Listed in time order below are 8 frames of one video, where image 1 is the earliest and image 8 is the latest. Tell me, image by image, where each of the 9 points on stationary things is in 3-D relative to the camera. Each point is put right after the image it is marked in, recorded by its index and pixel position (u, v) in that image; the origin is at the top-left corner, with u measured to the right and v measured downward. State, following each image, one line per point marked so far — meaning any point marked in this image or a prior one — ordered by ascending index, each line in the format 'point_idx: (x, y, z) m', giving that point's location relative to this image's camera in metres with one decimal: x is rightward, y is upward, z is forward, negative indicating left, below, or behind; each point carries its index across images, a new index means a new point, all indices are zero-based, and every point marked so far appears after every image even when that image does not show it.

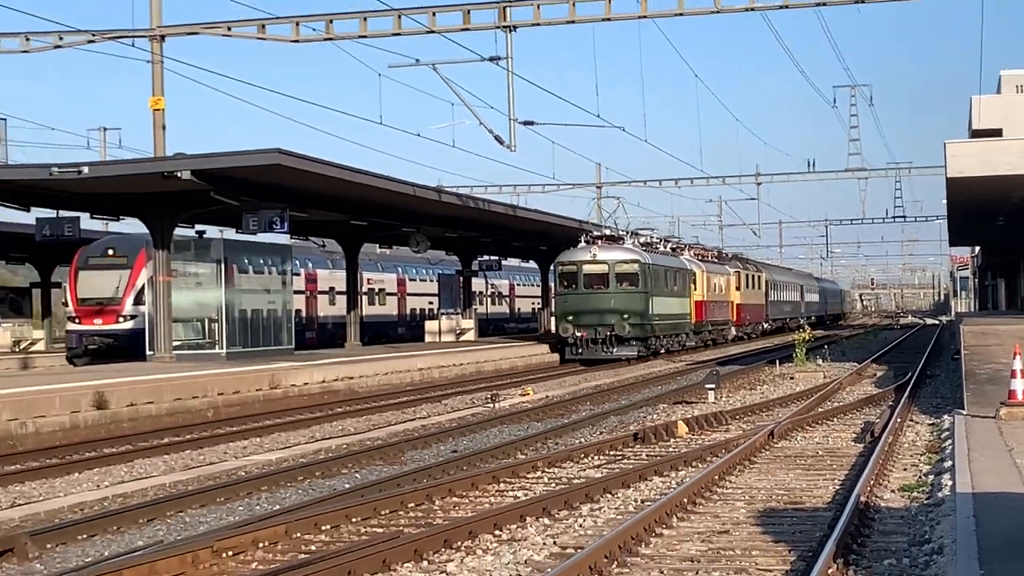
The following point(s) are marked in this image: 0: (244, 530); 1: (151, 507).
0: (-2.0, -1.8, +7.7) m
1: (-2.7, -1.7, +8.3) m
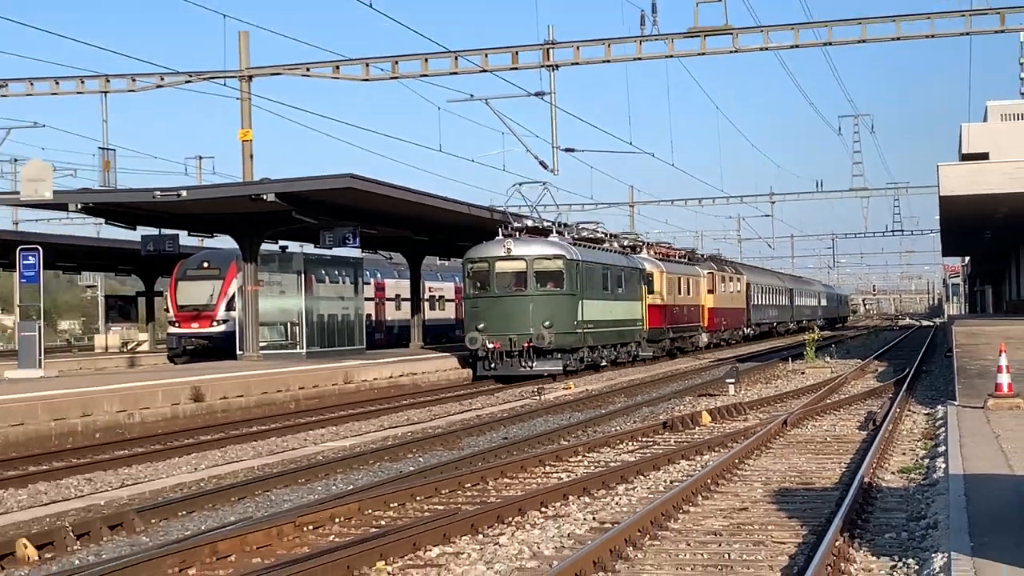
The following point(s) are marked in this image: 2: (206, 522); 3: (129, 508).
0: (-1.6, -1.9, +8.7) m
1: (-2.3, -1.8, +9.3) m
2: (-2.5, -2.0, +8.4) m
3: (-3.2, -1.9, +8.6) m
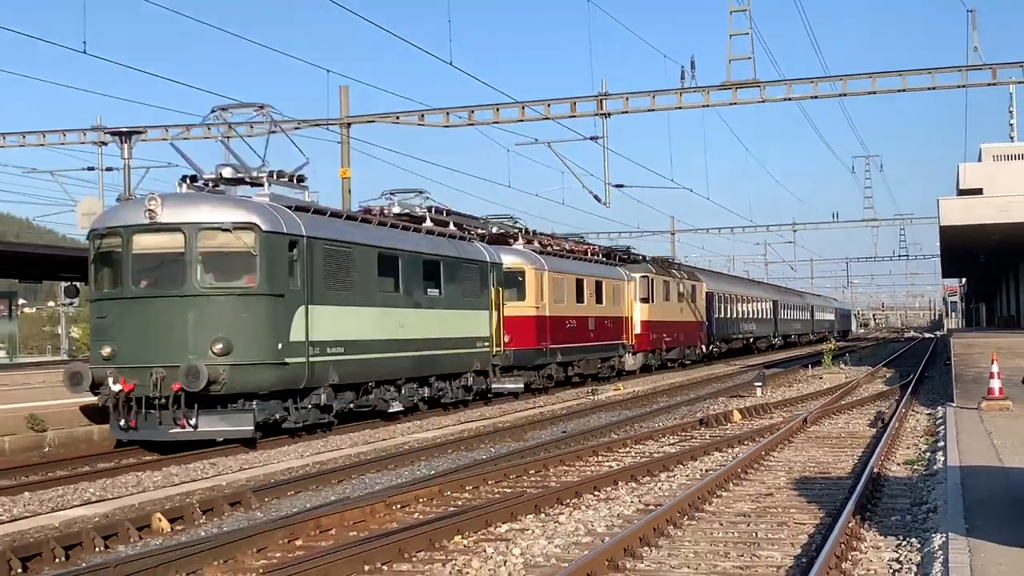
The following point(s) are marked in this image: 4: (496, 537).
0: (-1.0, -2.0, +10.2) m
1: (-1.8, -2.0, +10.8) m
2: (-1.9, -2.1, +9.9) m
3: (-2.6, -2.0, +10.1) m
4: (-0.2, -2.4, +9.6) m
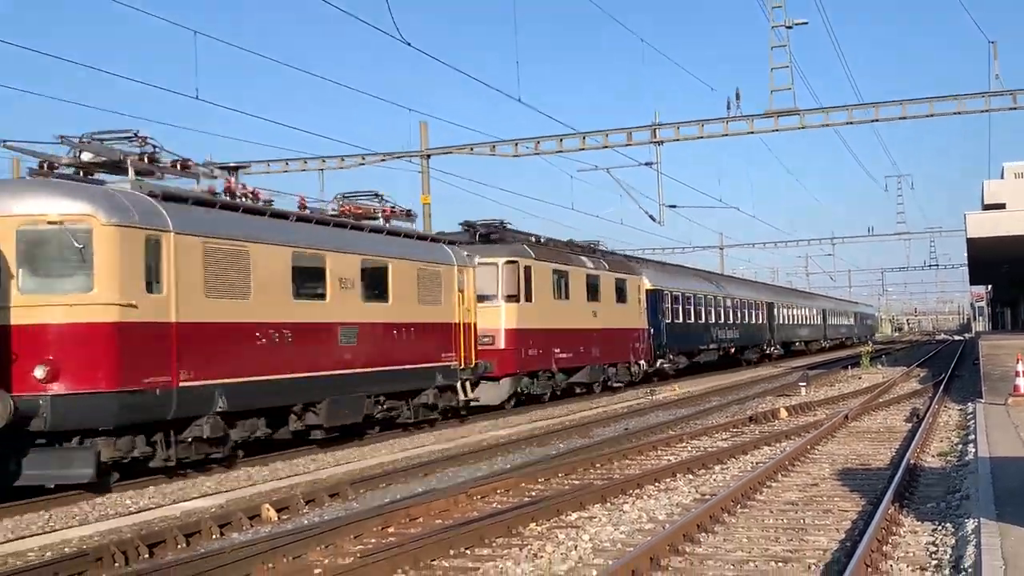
0: (-0.3, -2.2, +11.3) m
1: (-1.0, -2.1, +11.9) m
2: (-1.2, -2.3, +11.0) m
3: (-1.8, -2.2, +11.2) m
4: (+0.6, -2.5, +10.7) m
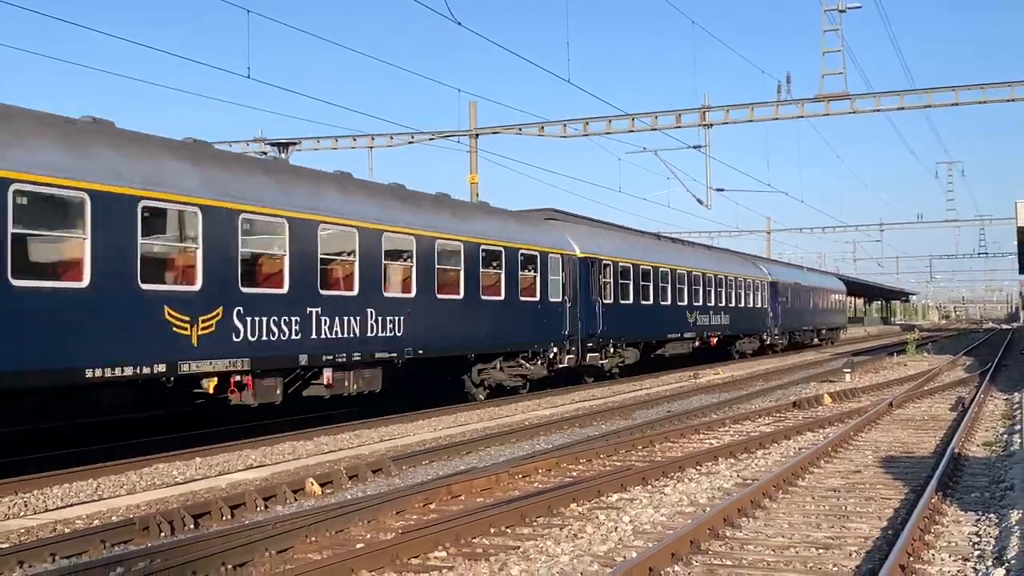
0: (+0.2, -2.0, +11.3) m
1: (-0.5, -1.9, +11.9) m
2: (-0.7, -2.0, +11.1) m
3: (-1.4, -1.9, +11.3) m
4: (+1.0, -2.3, +10.7) m
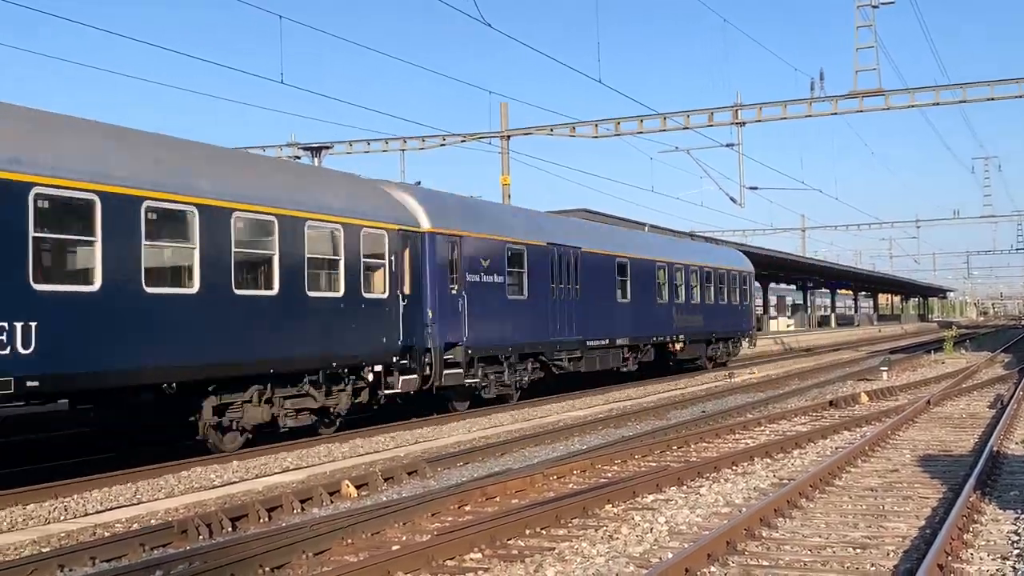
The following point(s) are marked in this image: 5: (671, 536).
0: (+0.6, -2.0, +11.3) m
1: (-0.1, -1.9, +12.0) m
2: (-0.4, -2.0, +11.1) m
3: (-1.0, -2.0, +11.3) m
4: (+1.4, -2.3, +10.6) m
5: (+1.6, -2.4, +9.8) m
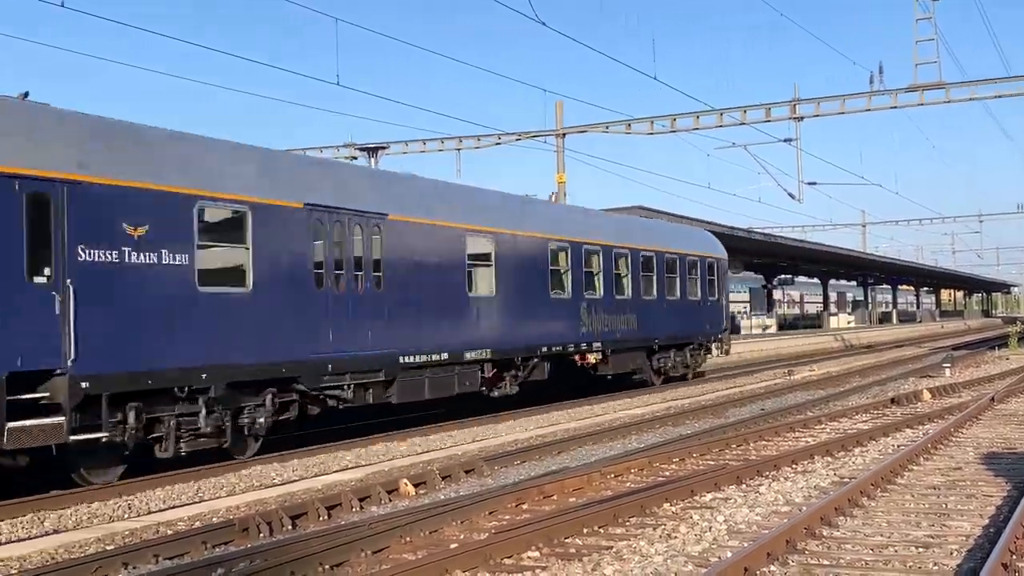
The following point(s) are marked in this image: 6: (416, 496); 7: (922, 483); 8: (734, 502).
0: (+1.2, -2.0, +11.3) m
1: (+0.5, -1.9, +11.9) m
2: (+0.3, -2.0, +11.1) m
3: (-0.4, -1.9, +11.3) m
4: (+2.0, -2.3, +10.6) m
5: (+2.2, -2.4, +9.8) m
6: (-1.0, -2.2, +10.6) m
7: (+4.4, -2.1, +10.7) m
8: (+2.3, -2.3, +10.5) m
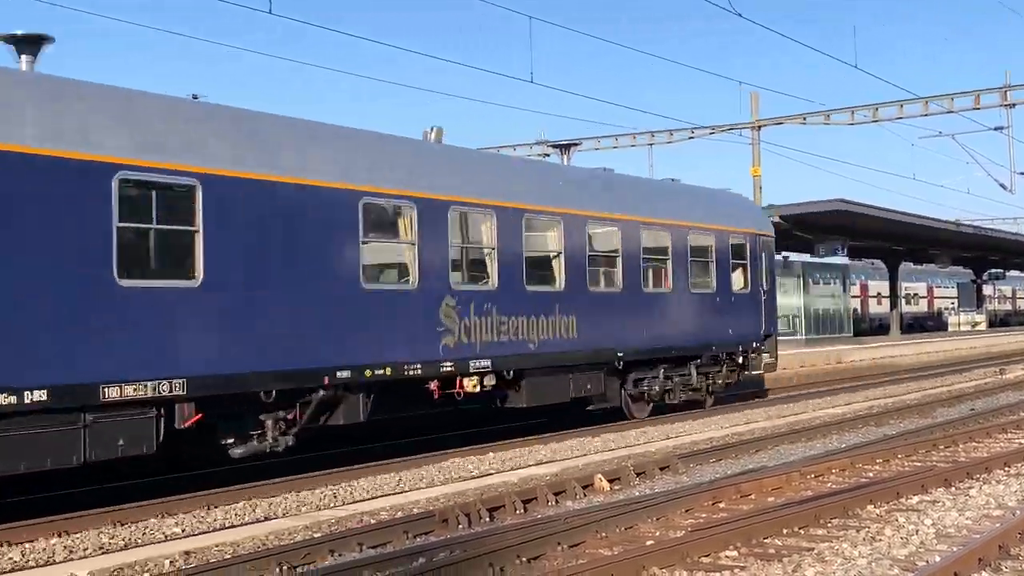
0: (+3.3, -1.9, +11.0) m
1: (+2.7, -1.8, +11.8) m
2: (+2.4, -2.0, +10.9) m
3: (+1.8, -1.9, +11.2) m
4: (+4.1, -2.2, +10.3) m
5: (+4.1, -2.4, +9.4) m
6: (+1.1, -2.2, +10.6) m
7: (+6.4, -2.0, +10.2) m
8: (+4.4, -2.2, +10.2) m
